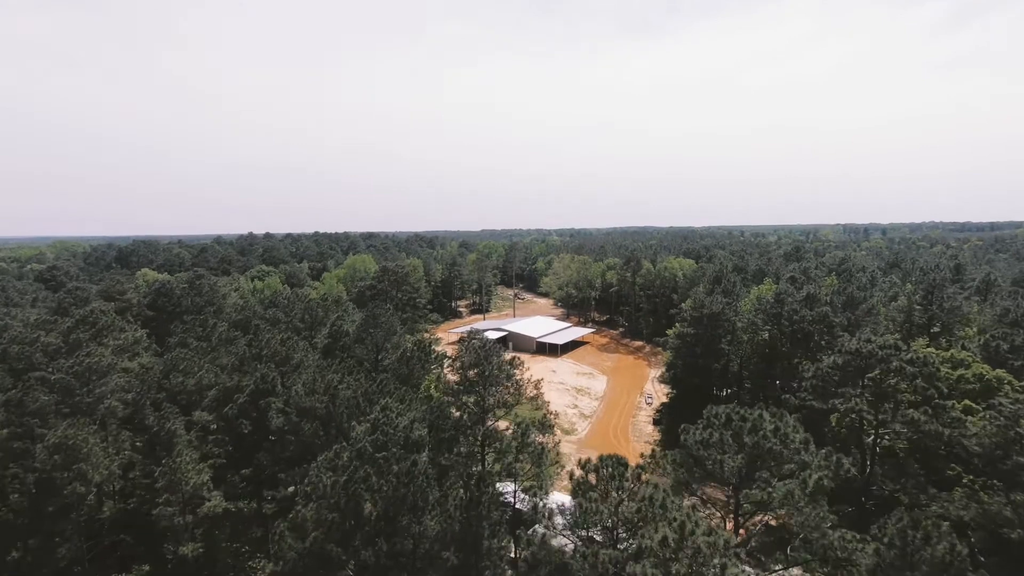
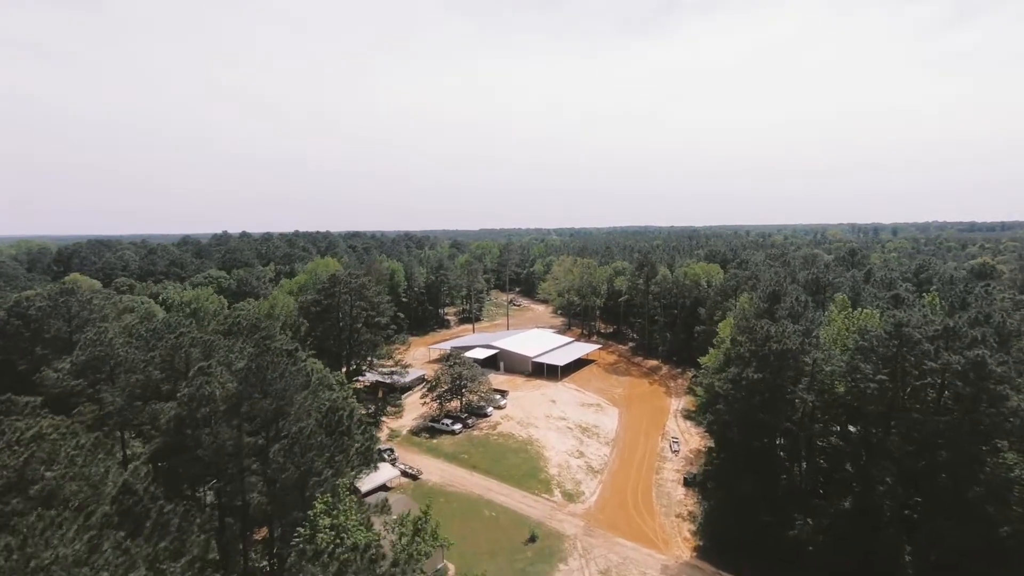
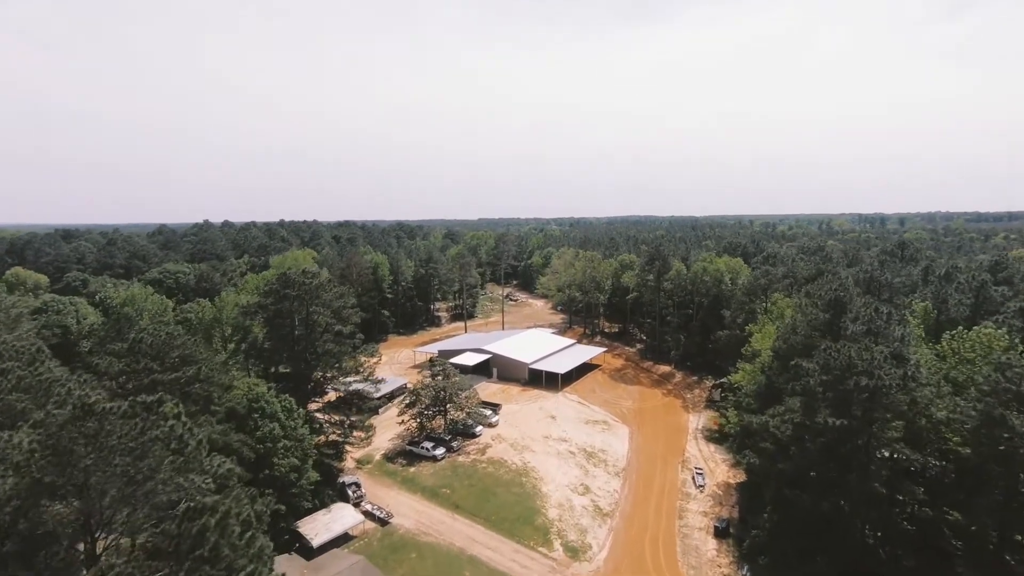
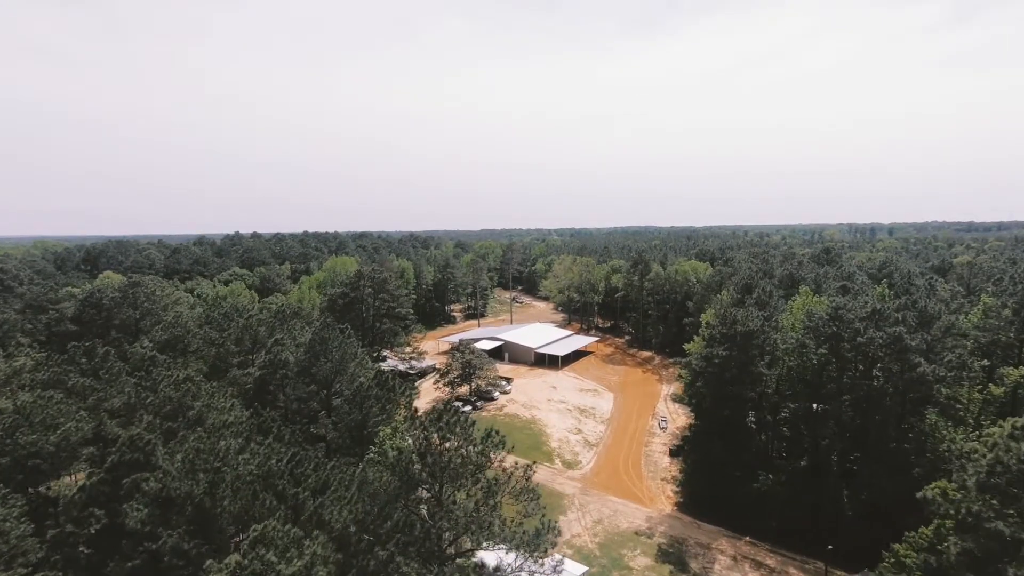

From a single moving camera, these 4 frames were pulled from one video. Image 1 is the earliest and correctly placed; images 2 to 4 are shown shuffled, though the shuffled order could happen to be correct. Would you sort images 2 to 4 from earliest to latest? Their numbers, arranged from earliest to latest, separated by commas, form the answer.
4, 2, 3
